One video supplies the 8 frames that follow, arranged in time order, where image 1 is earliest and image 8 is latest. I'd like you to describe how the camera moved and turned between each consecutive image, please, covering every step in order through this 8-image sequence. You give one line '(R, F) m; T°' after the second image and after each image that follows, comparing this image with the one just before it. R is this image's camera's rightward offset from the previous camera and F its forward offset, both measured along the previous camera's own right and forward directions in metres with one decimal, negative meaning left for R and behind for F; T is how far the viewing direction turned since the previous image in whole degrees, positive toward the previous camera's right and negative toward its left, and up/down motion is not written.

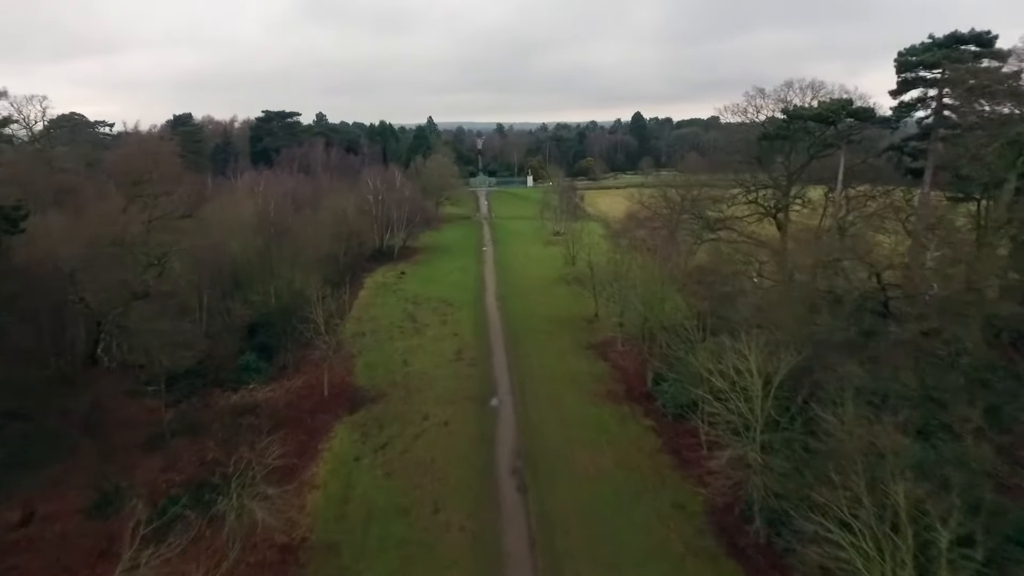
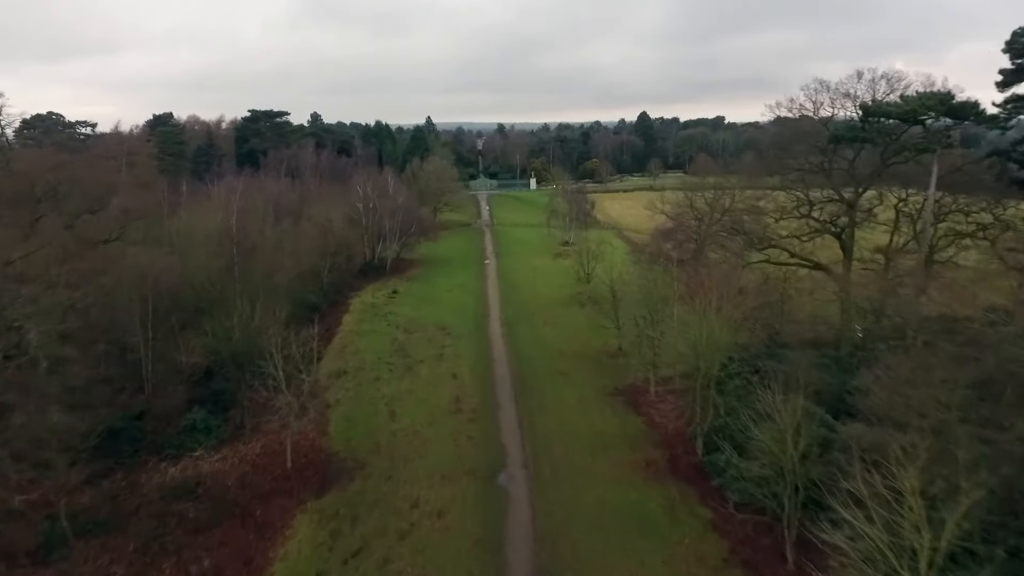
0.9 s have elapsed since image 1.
(-0.4, +7.3) m; 0°
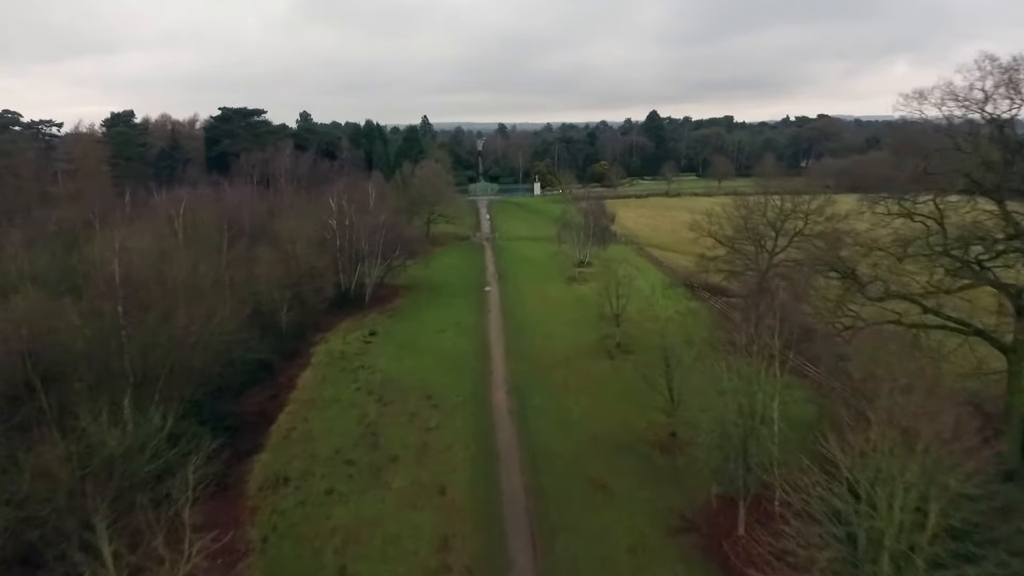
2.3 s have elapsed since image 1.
(-0.4, +11.8) m; 0°
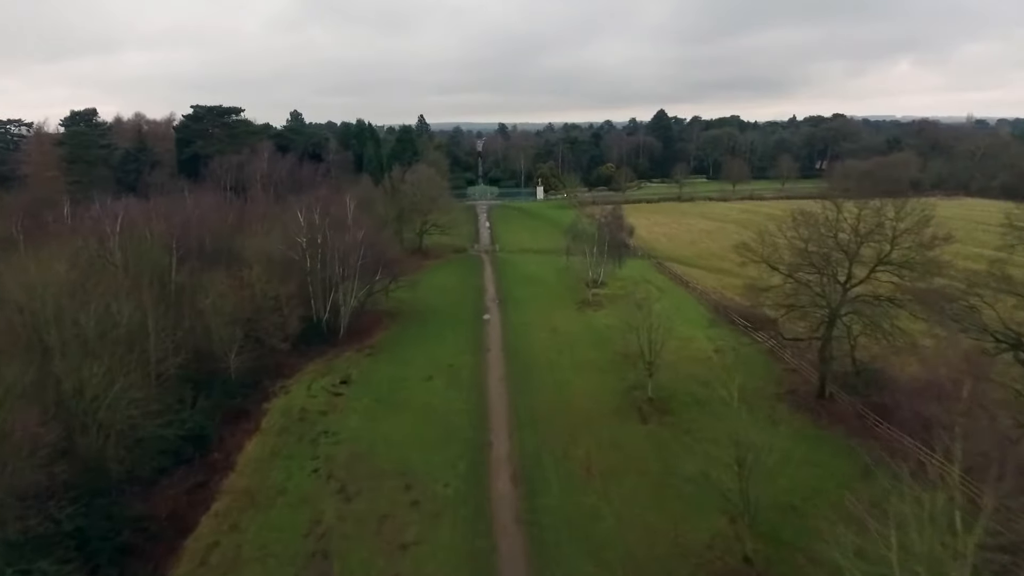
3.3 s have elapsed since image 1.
(-0.2, +8.8) m; 0°
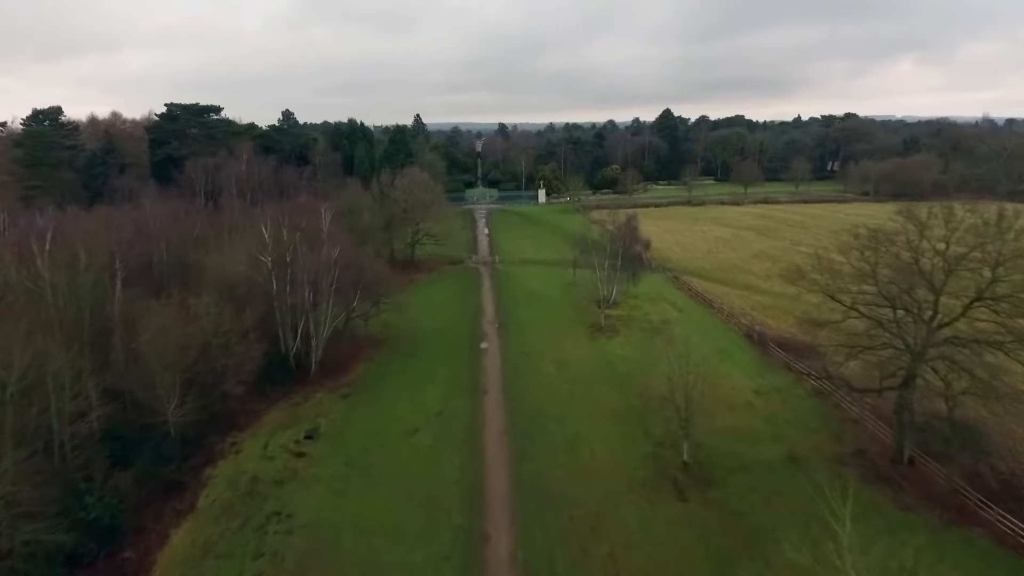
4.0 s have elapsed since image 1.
(-0.1, +6.6) m; 0°
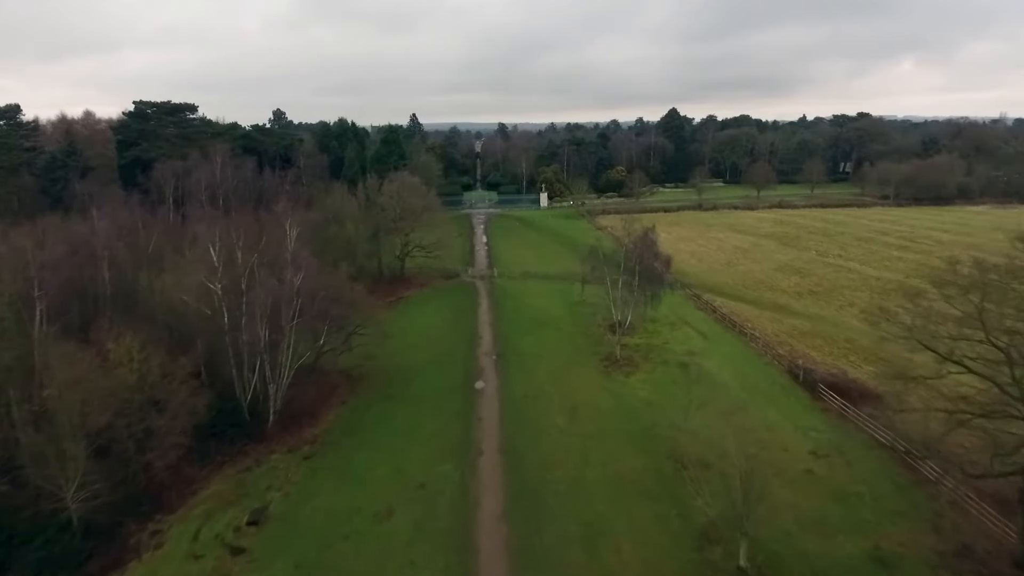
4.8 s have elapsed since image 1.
(0.0, +6.6) m; 0°
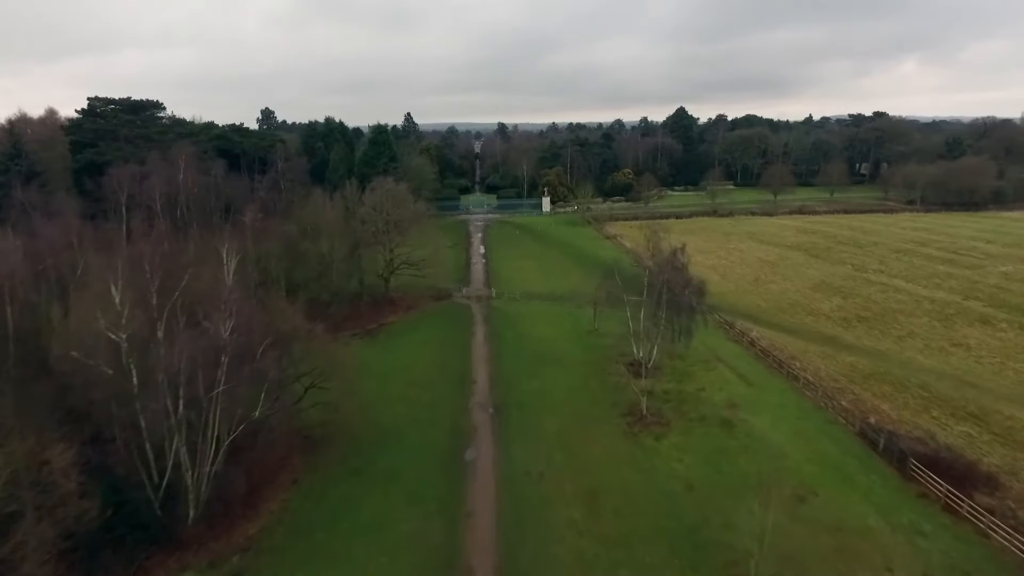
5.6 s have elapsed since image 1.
(0.0, +7.8) m; 0°
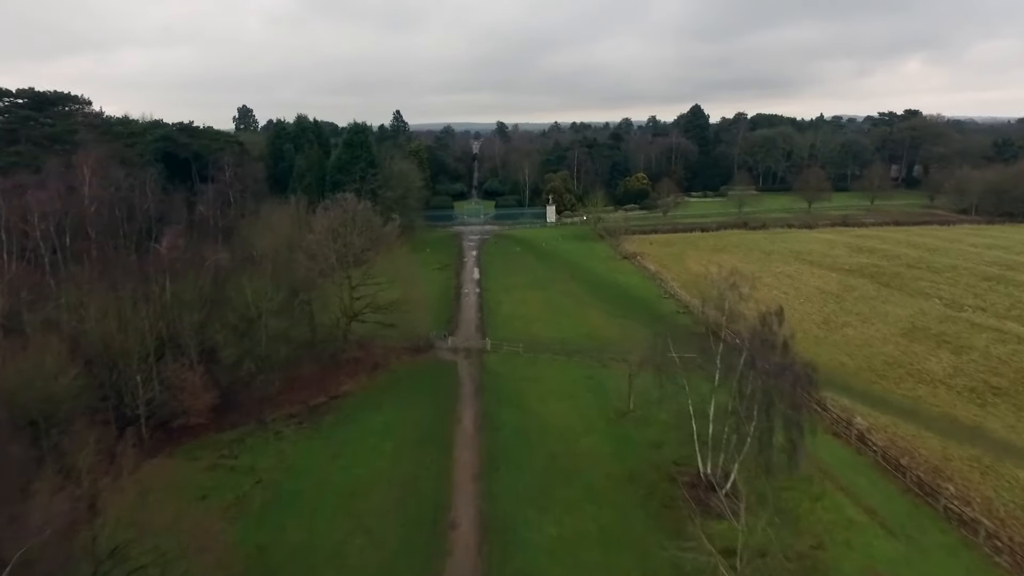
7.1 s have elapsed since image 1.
(0.0, +13.4) m; 0°
